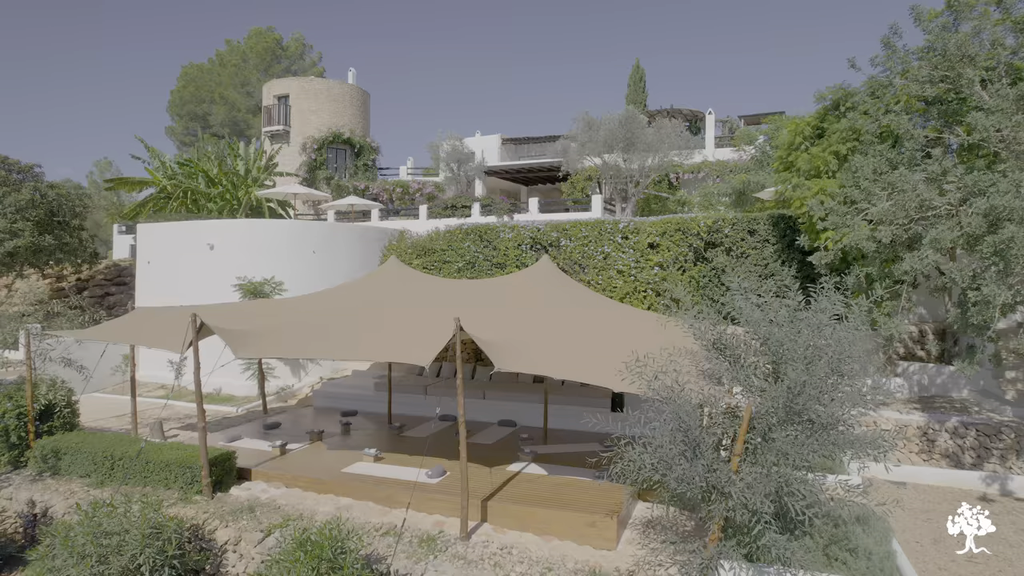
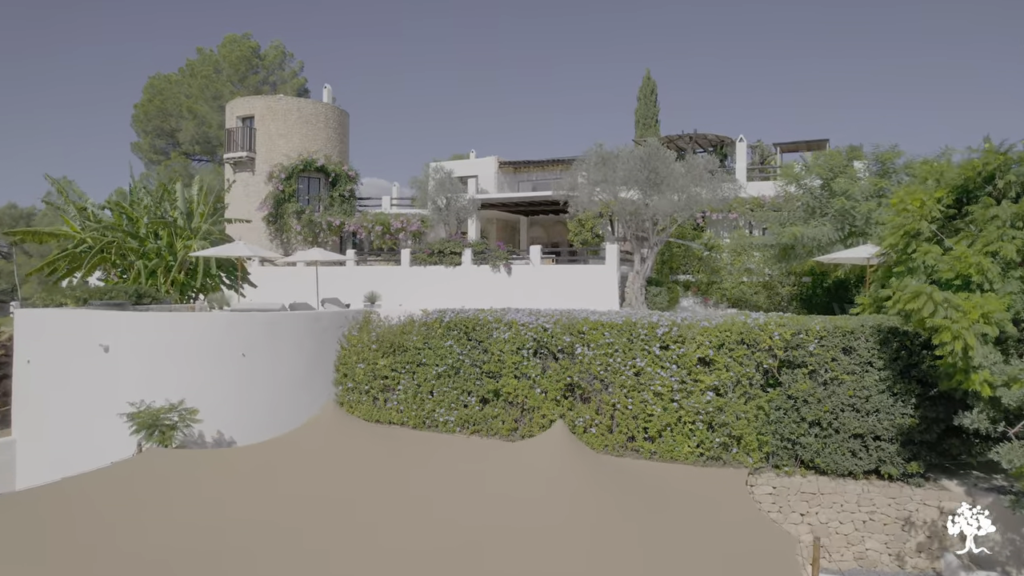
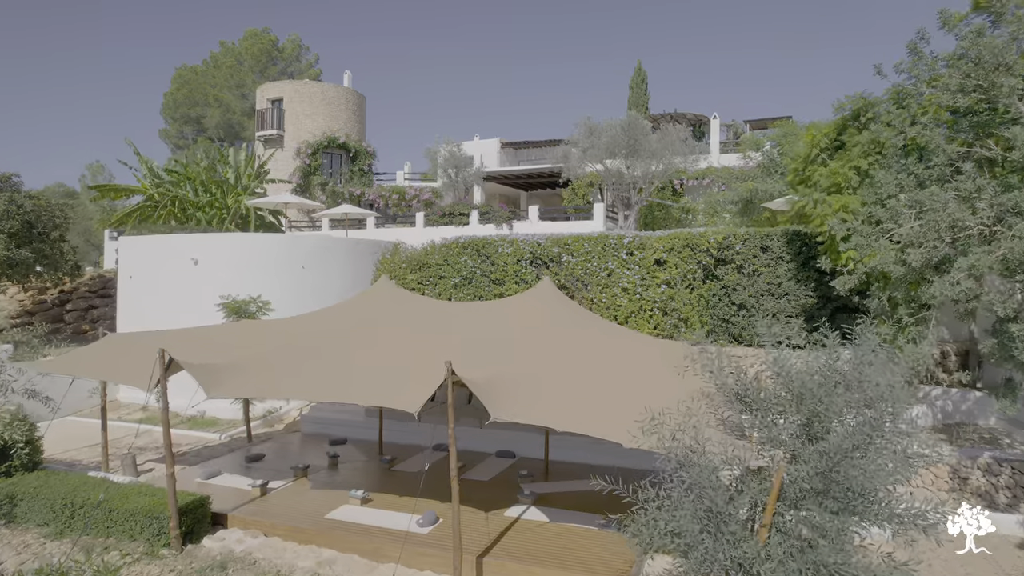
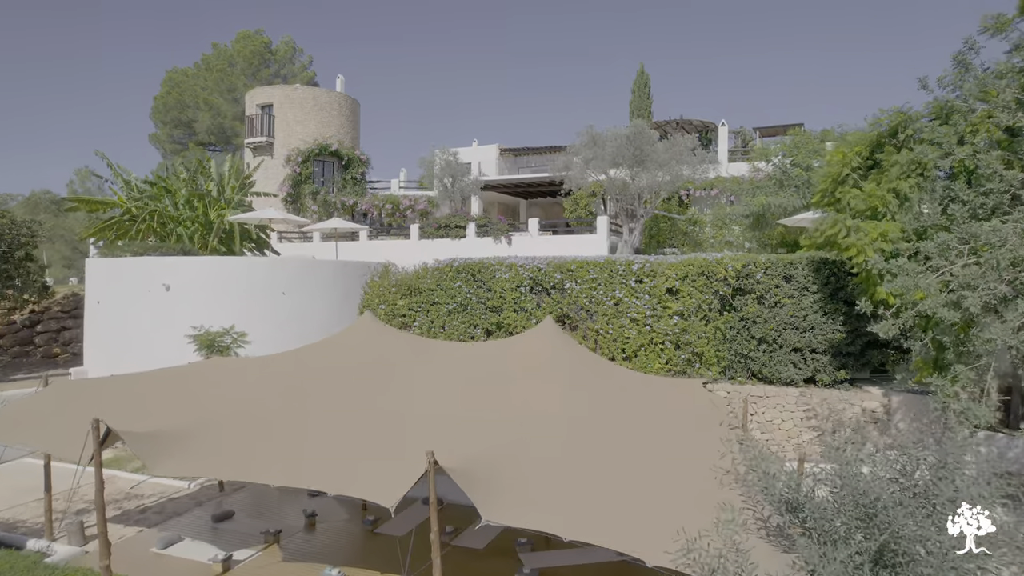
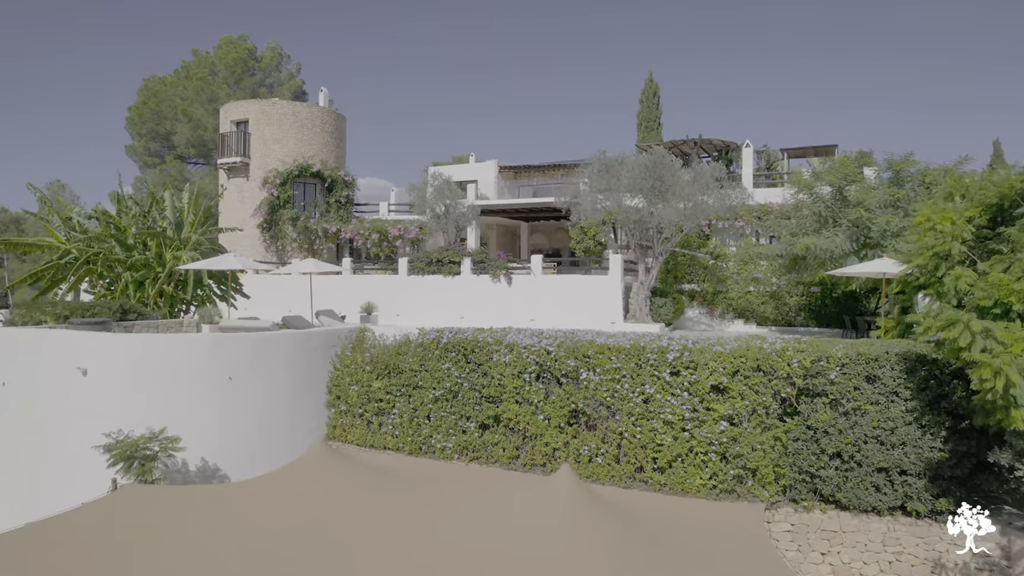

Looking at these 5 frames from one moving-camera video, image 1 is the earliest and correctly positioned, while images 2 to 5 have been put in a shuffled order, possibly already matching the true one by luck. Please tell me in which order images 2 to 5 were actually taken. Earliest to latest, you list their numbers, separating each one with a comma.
3, 4, 2, 5
